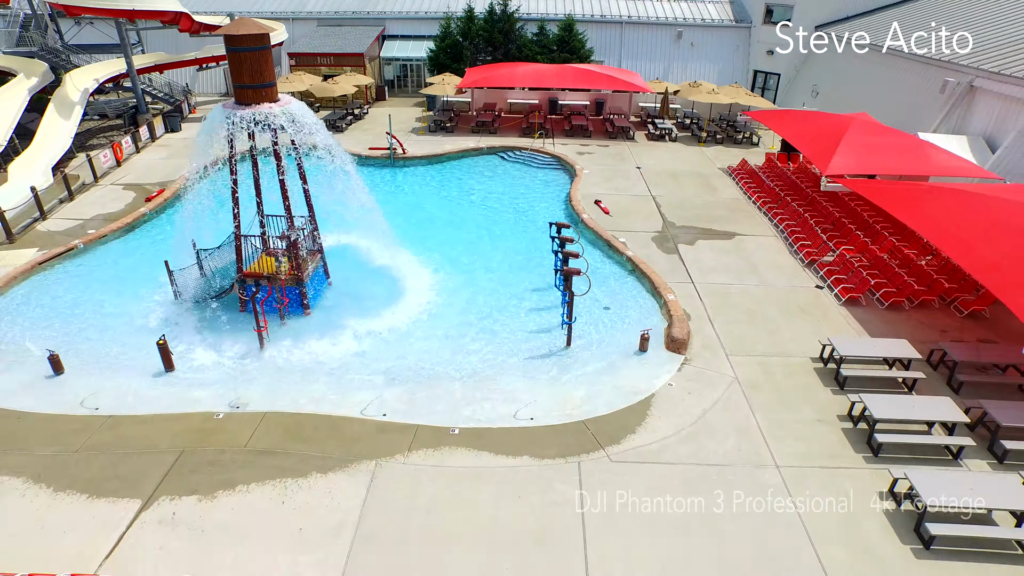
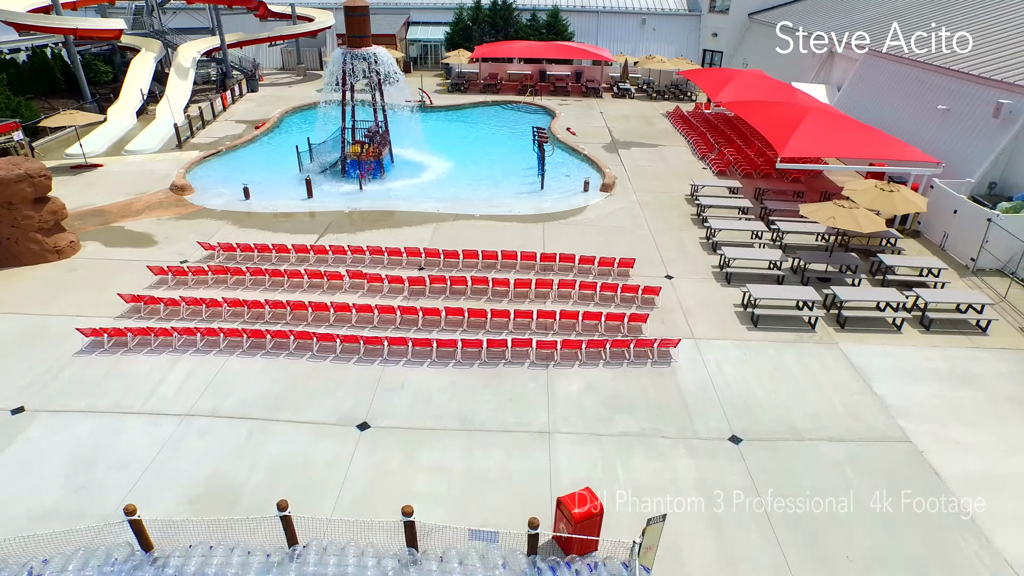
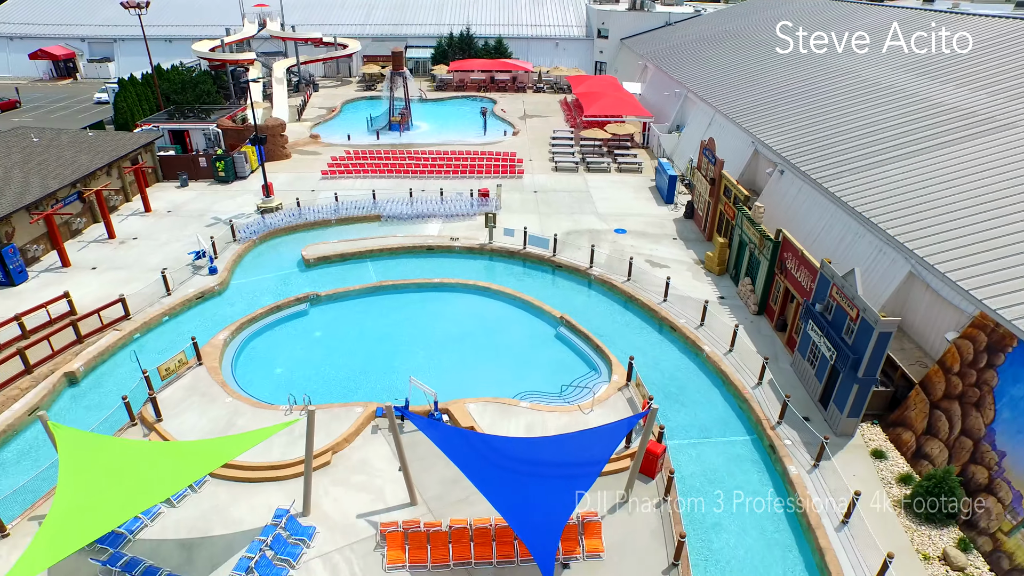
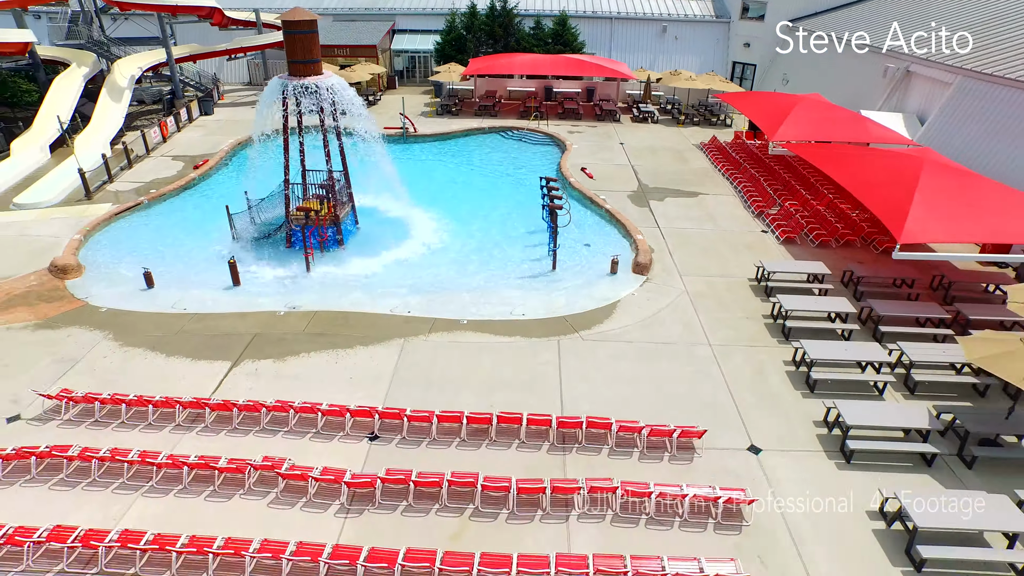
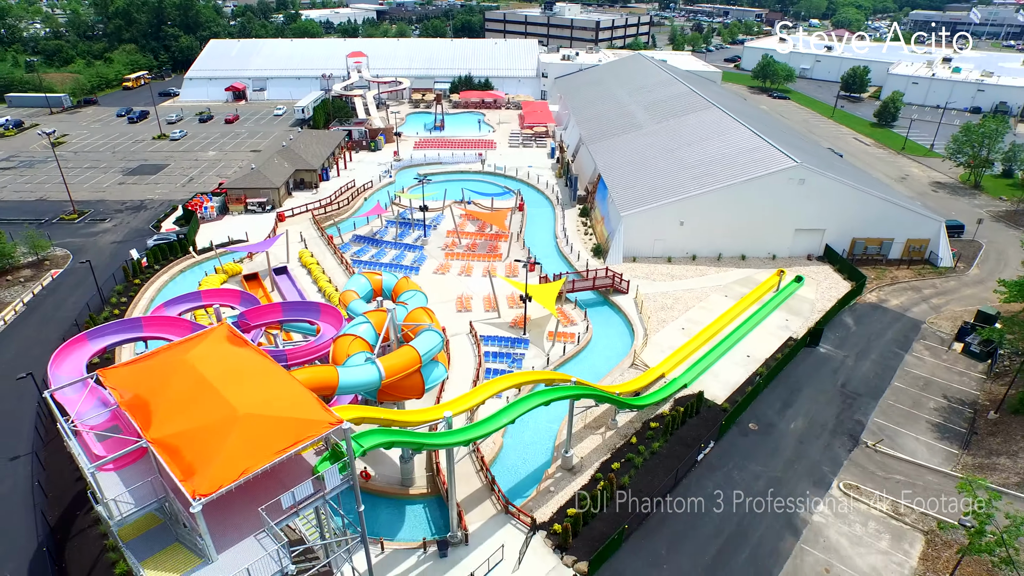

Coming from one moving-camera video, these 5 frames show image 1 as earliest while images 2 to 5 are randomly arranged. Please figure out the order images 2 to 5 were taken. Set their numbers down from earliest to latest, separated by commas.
4, 2, 3, 5
